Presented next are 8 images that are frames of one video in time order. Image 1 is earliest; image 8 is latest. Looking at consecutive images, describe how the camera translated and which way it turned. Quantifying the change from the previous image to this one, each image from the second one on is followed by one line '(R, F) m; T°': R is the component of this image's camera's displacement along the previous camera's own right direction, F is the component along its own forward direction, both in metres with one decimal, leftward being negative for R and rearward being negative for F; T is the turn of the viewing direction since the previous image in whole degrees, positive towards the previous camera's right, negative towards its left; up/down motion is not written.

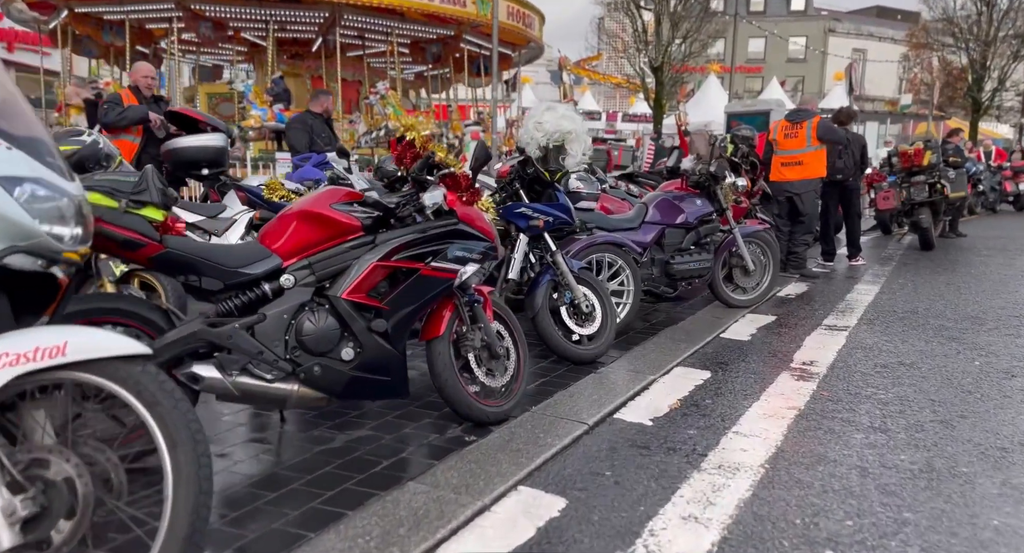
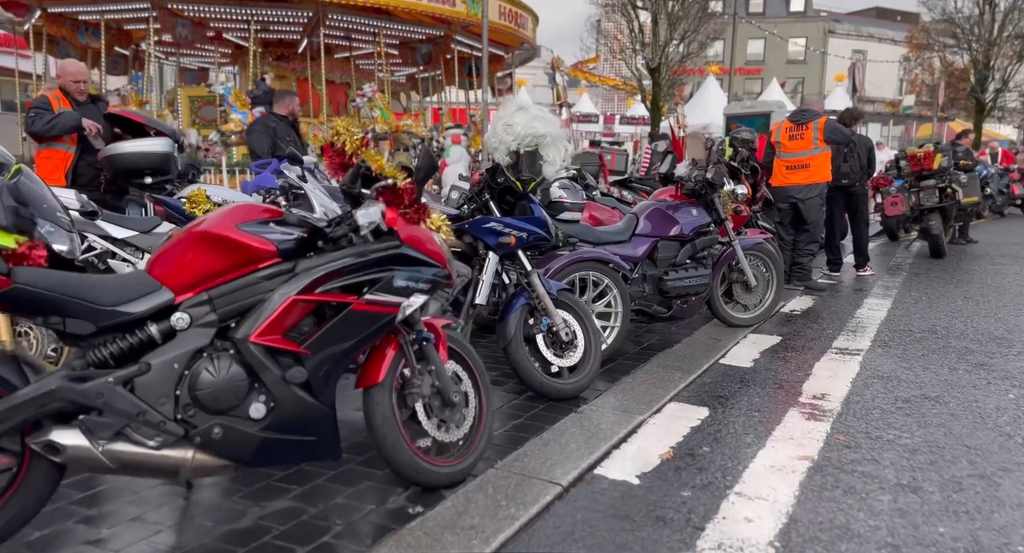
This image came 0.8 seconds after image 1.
(+0.2, +0.6) m; 0°
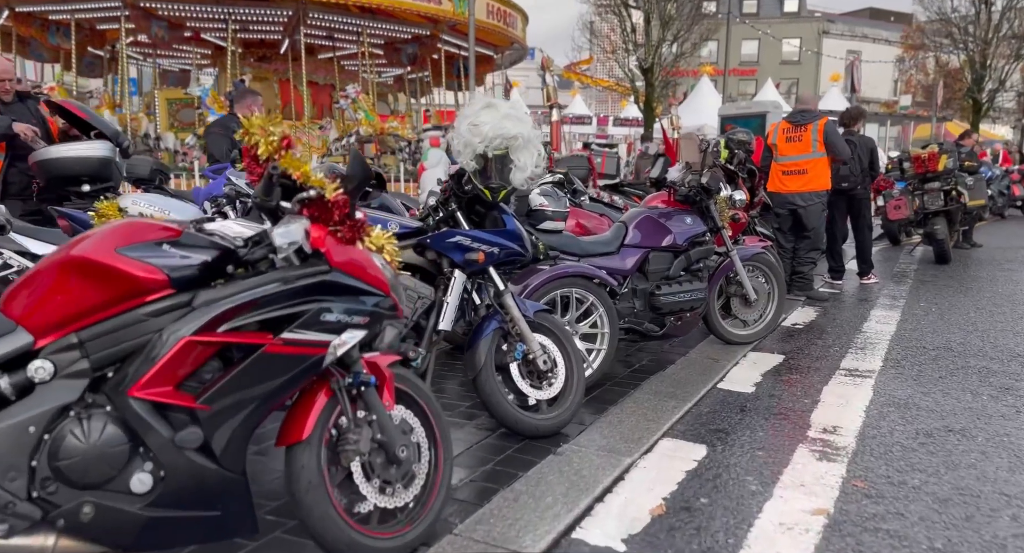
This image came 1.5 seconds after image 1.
(+0.1, +0.5) m; 0°
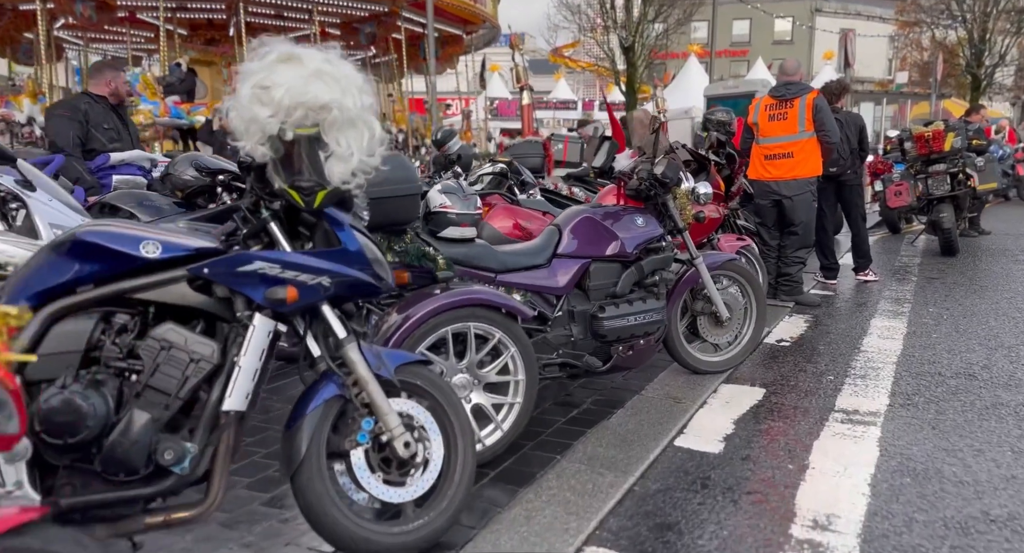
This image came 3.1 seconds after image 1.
(+0.5, +1.2) m; 0°
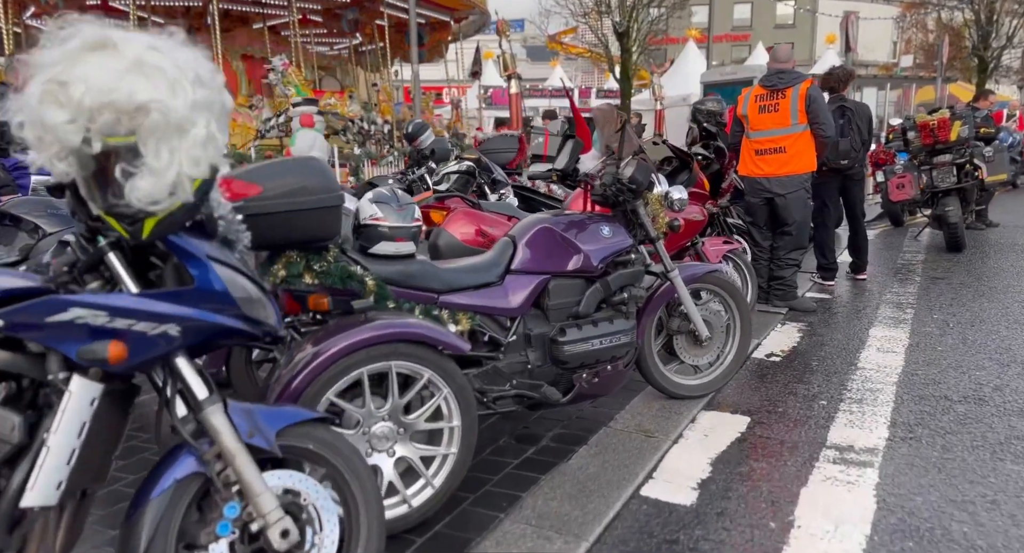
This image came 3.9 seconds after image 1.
(+0.3, +0.5) m; 0°
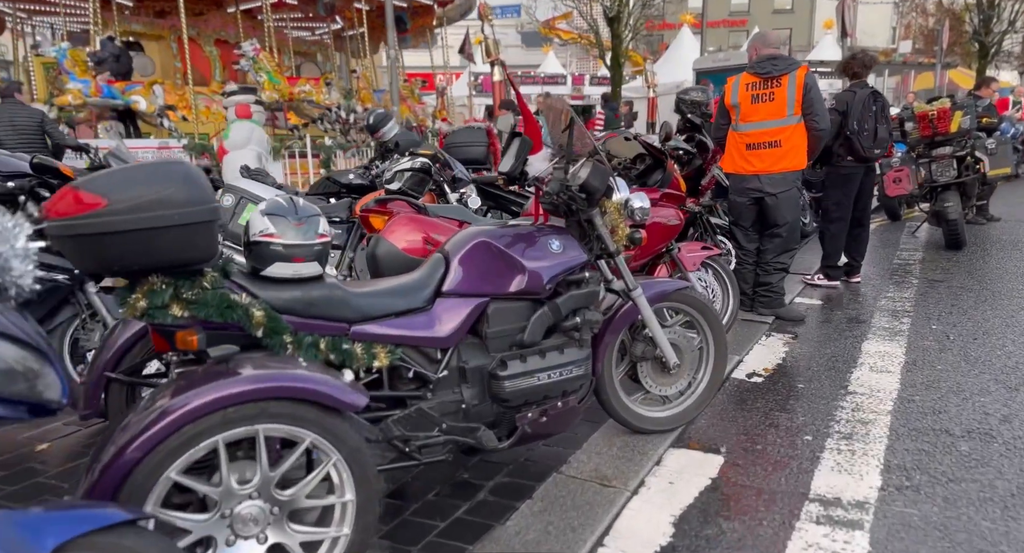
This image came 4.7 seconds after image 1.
(+0.3, +0.6) m; 0°
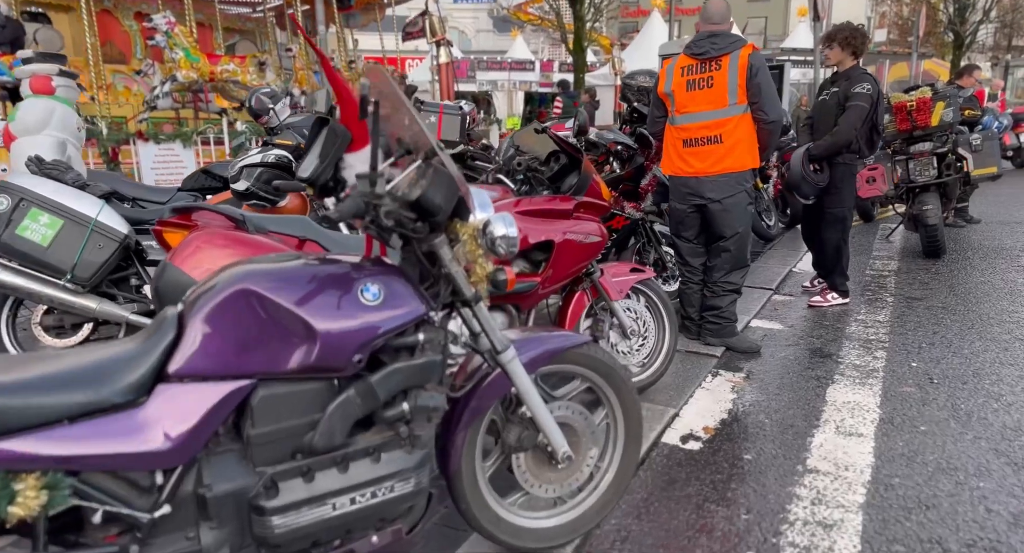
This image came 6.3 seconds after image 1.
(+0.5, +1.1) m; +2°
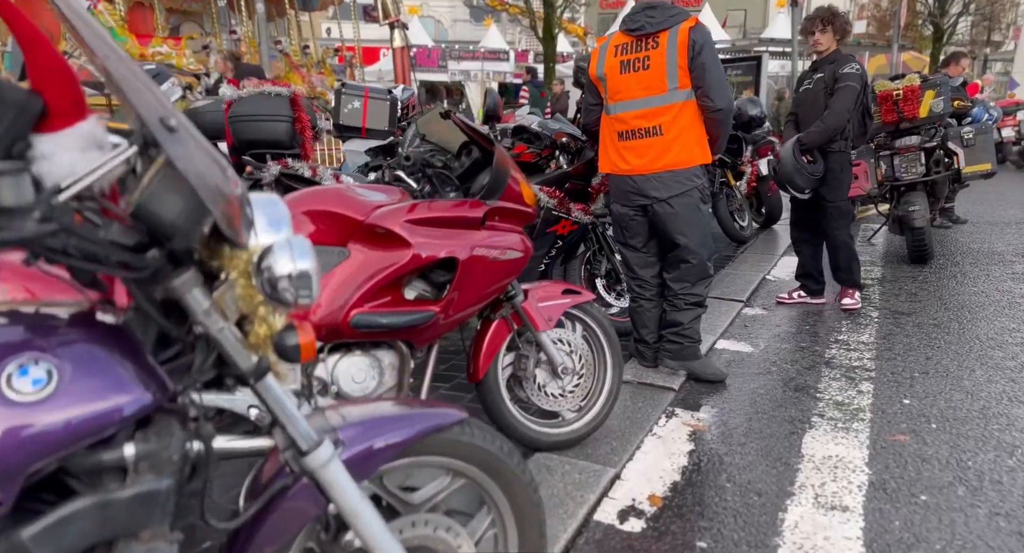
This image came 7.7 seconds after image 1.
(+0.4, +0.9) m; +2°
